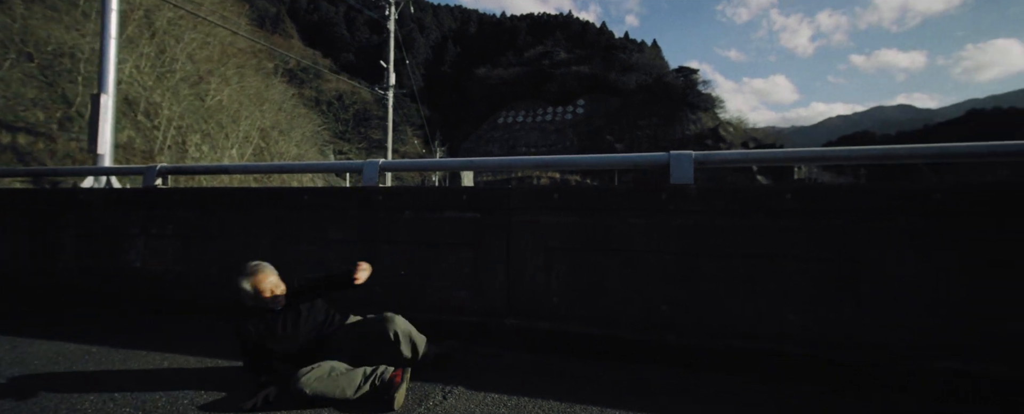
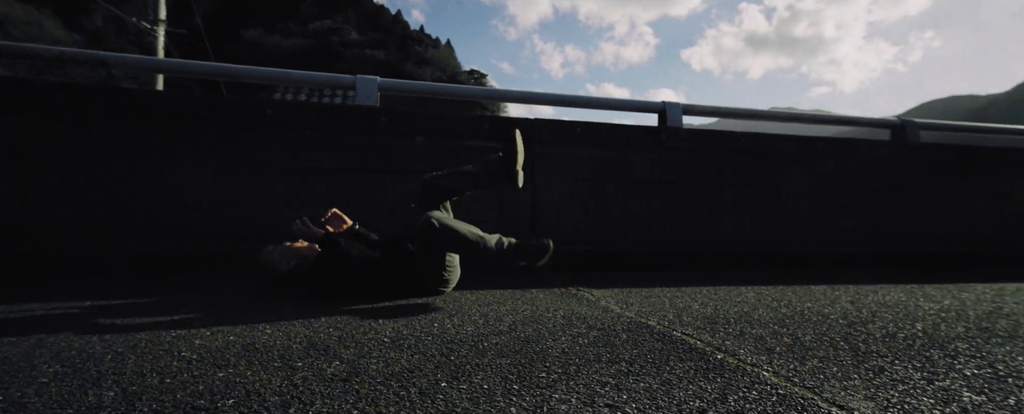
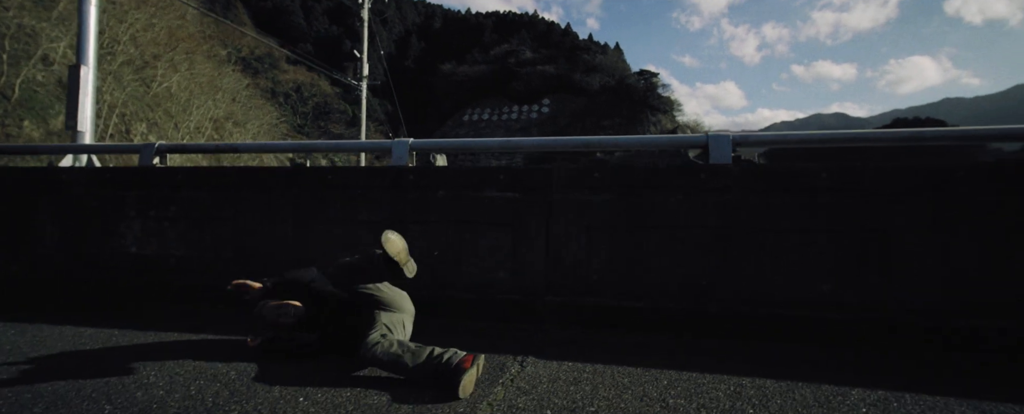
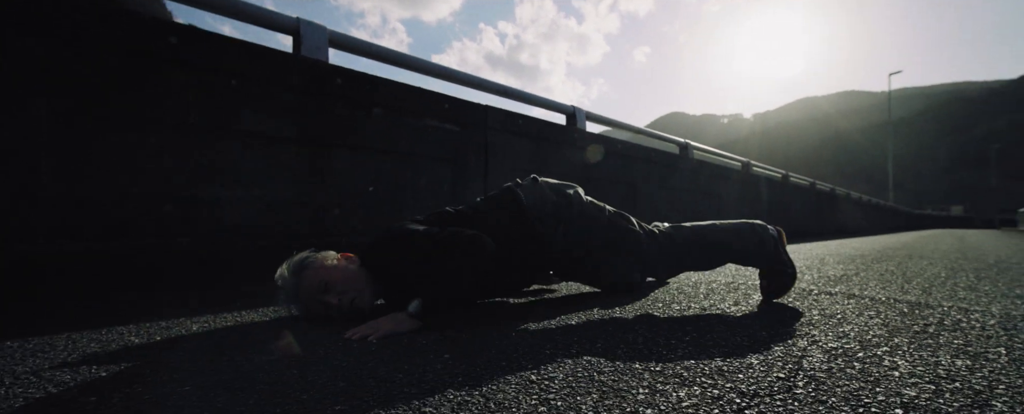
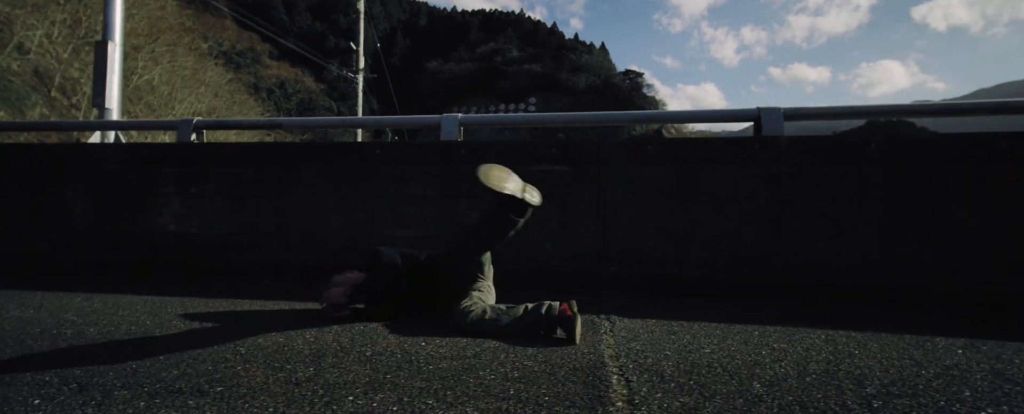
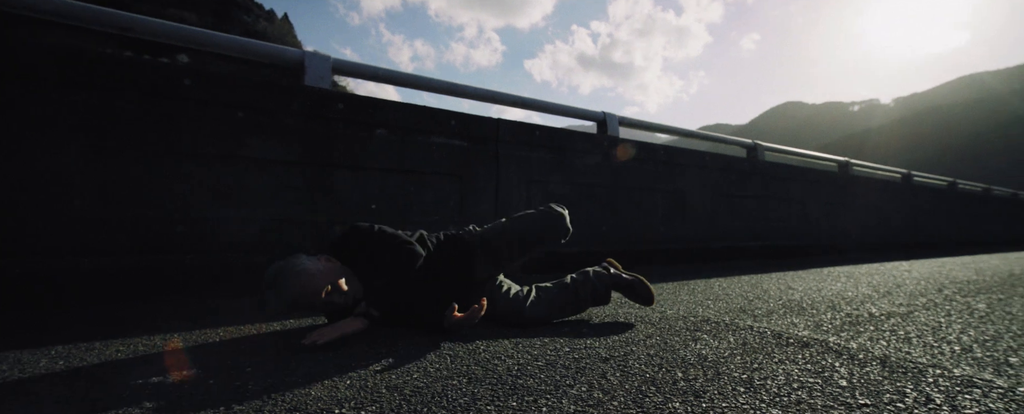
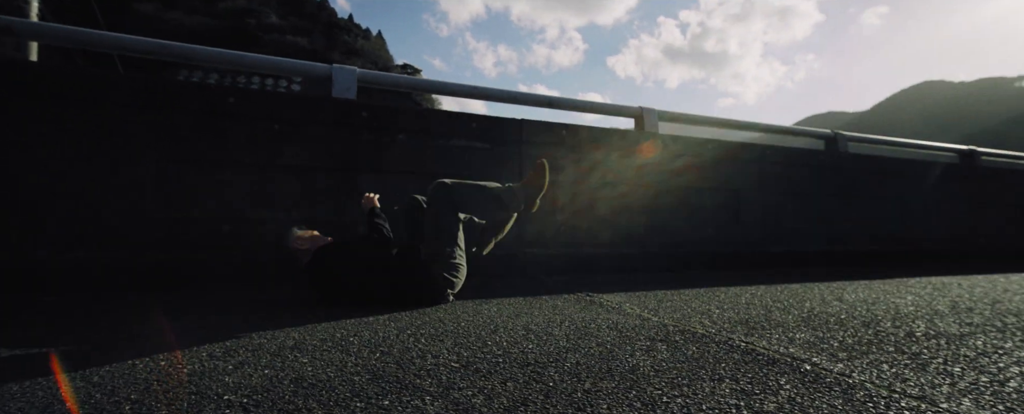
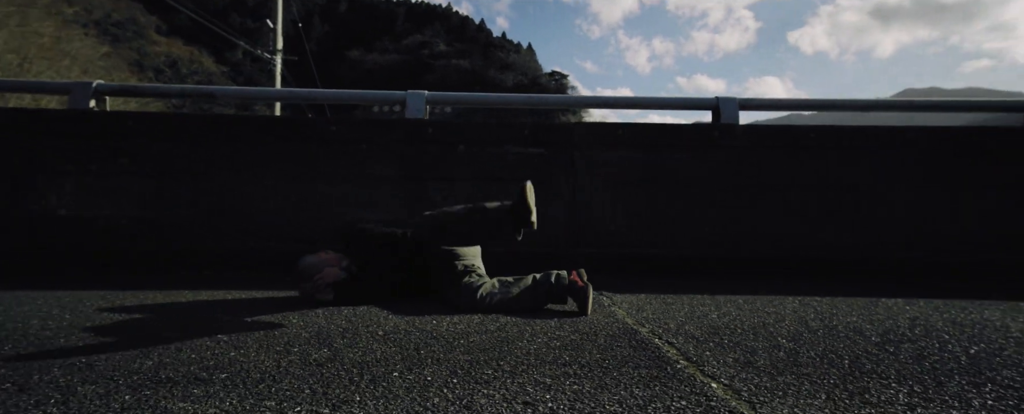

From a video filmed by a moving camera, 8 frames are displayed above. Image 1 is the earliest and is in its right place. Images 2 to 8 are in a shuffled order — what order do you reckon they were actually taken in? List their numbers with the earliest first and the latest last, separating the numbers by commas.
3, 5, 8, 2, 7, 6, 4
